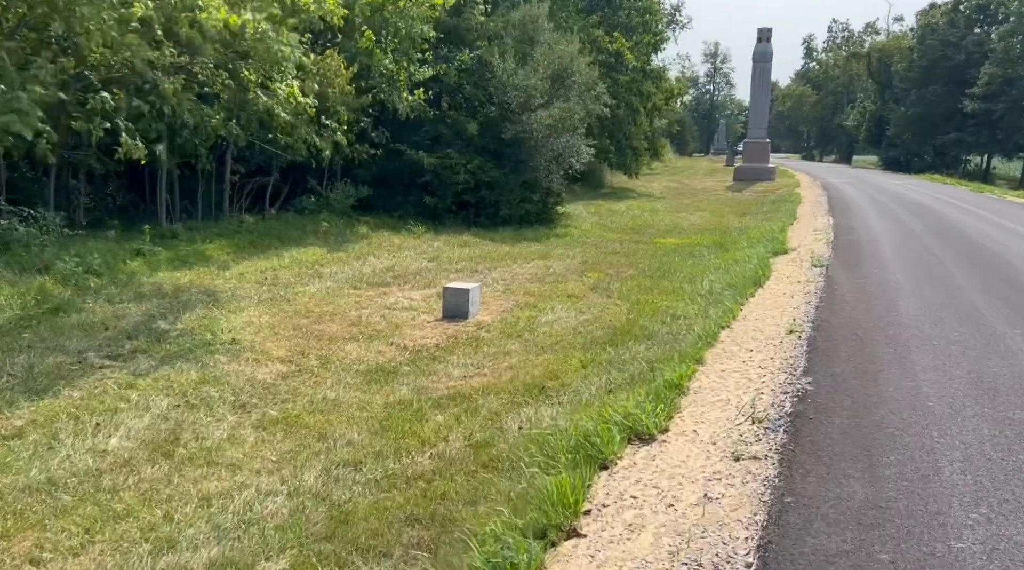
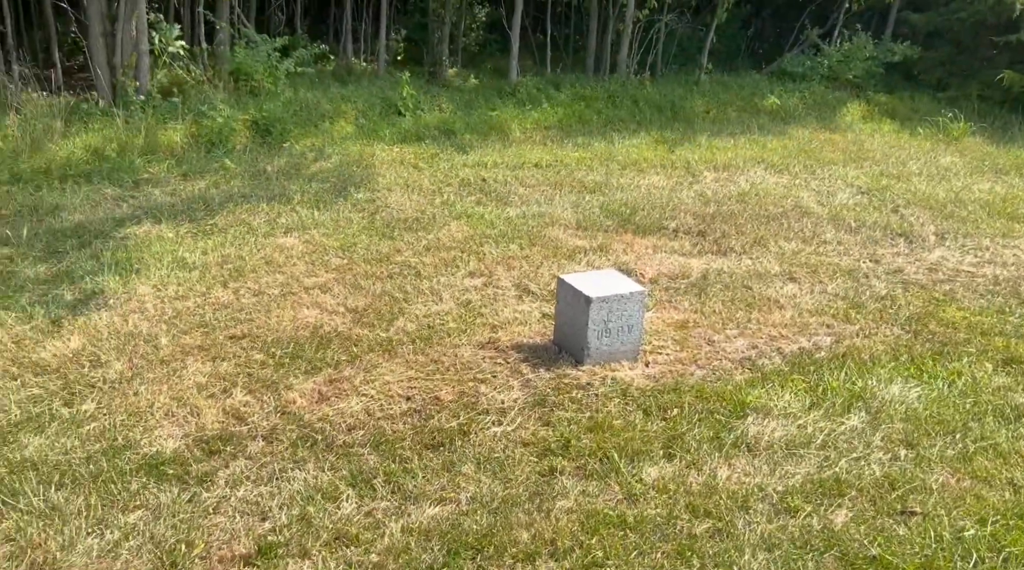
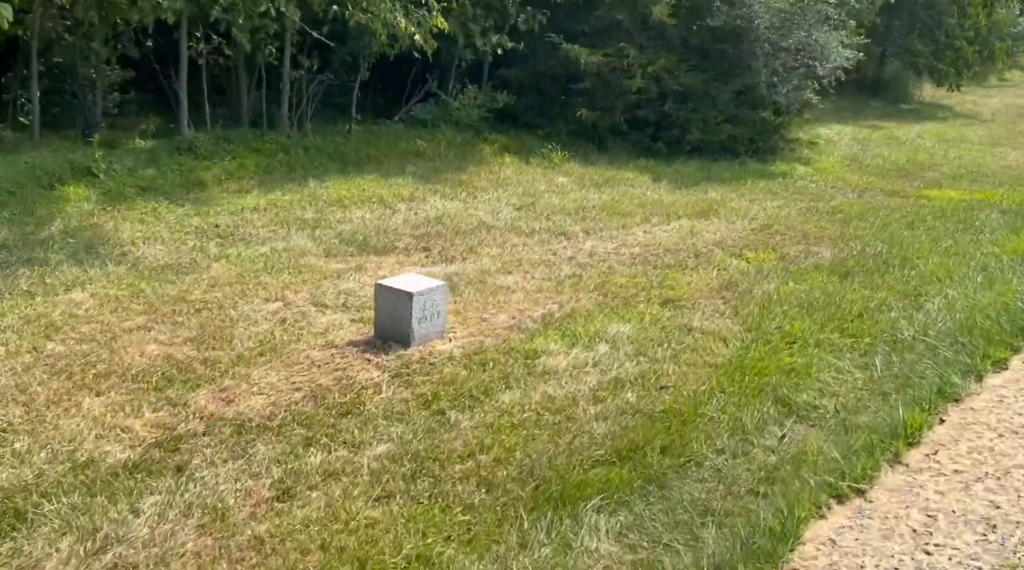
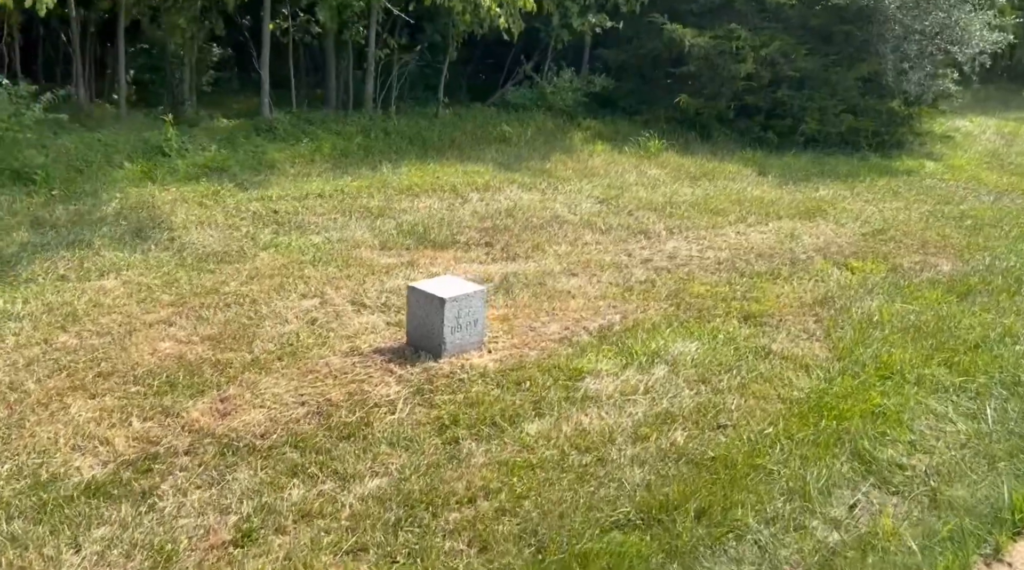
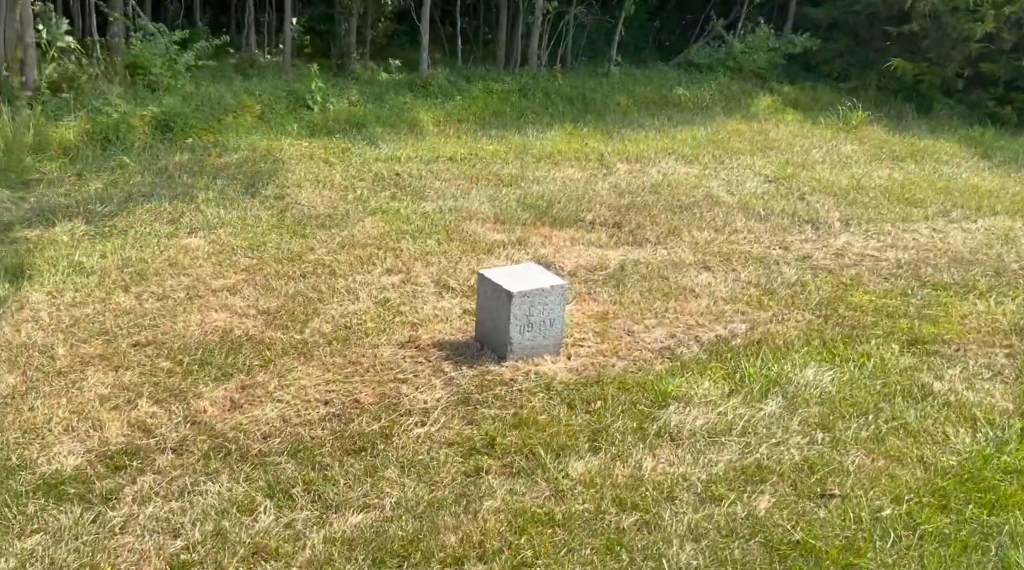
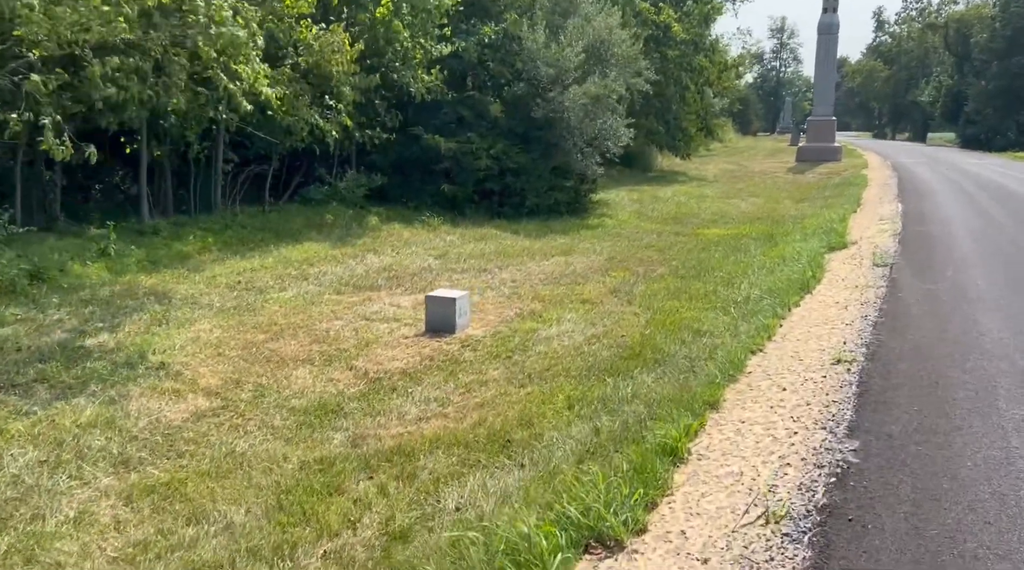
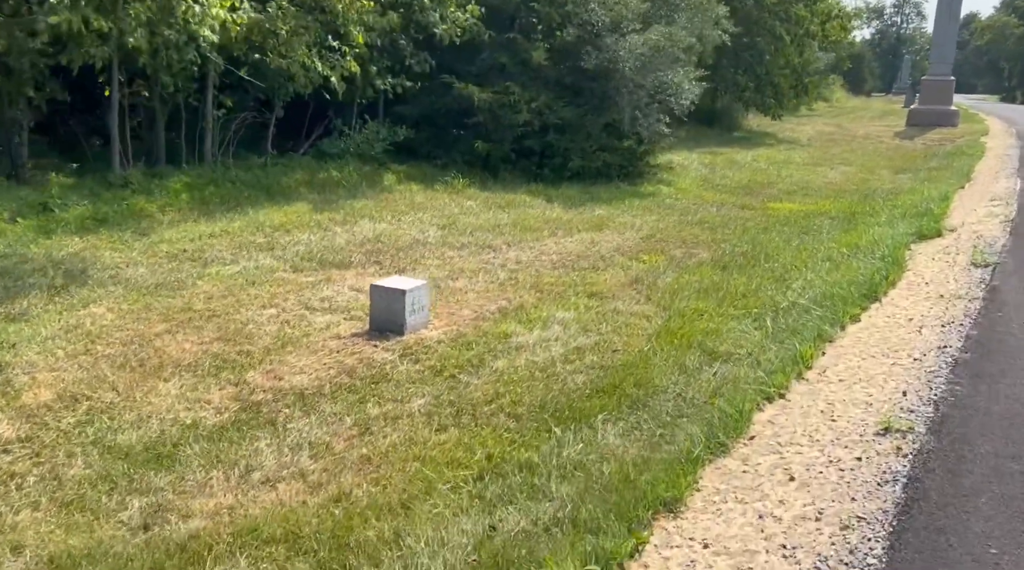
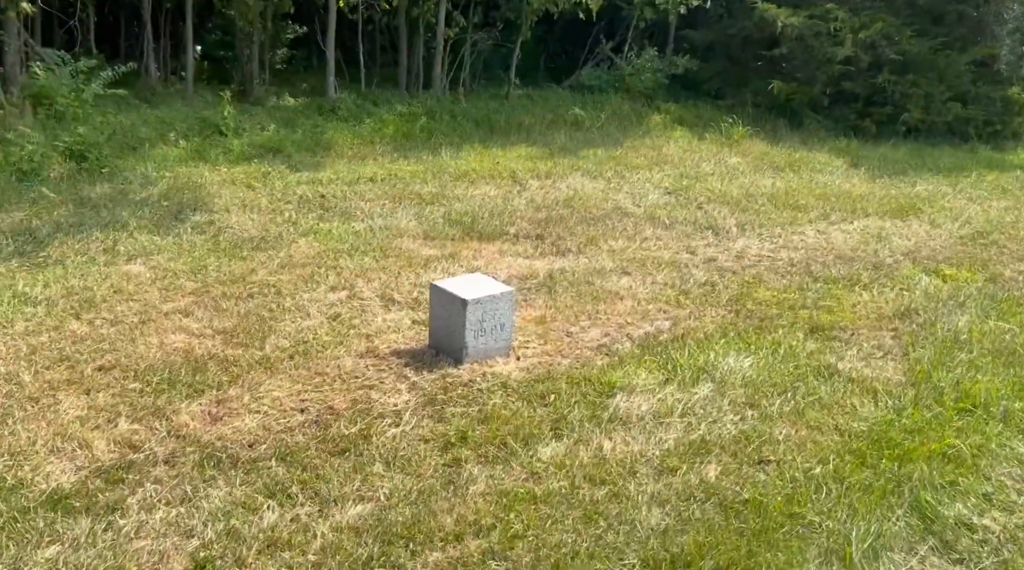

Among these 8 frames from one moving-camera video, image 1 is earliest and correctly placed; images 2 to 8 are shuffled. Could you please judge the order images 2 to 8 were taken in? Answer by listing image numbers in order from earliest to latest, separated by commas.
6, 7, 3, 4, 8, 5, 2
